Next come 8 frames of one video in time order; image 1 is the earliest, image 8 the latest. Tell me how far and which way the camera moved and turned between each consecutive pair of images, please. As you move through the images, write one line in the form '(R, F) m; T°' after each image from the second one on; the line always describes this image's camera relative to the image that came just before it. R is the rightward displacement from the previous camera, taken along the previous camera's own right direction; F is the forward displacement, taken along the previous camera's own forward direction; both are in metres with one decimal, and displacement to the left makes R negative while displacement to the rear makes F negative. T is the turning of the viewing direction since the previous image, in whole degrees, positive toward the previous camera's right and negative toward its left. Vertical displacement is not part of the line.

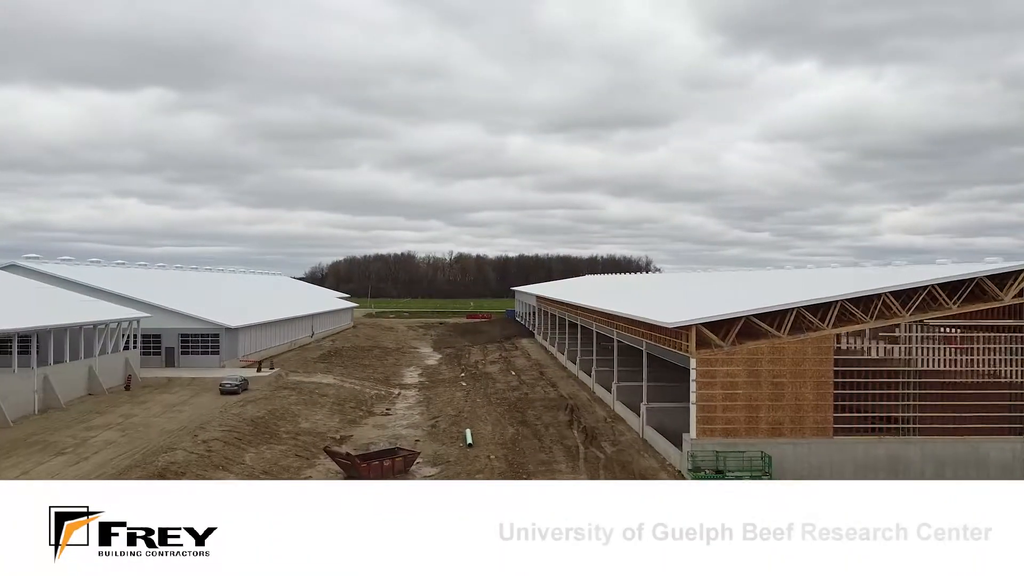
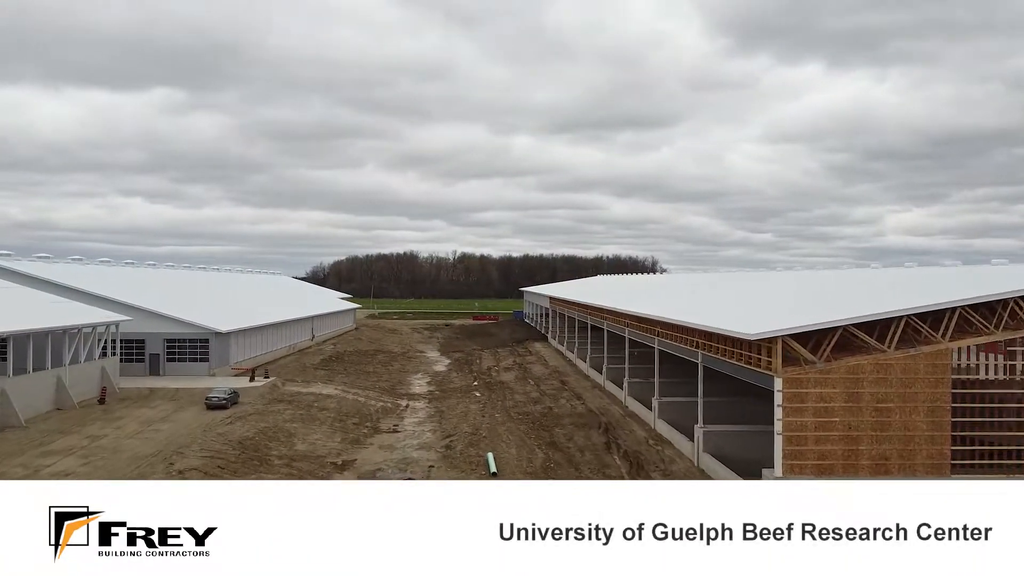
(-0.8, +3.5) m; 0°
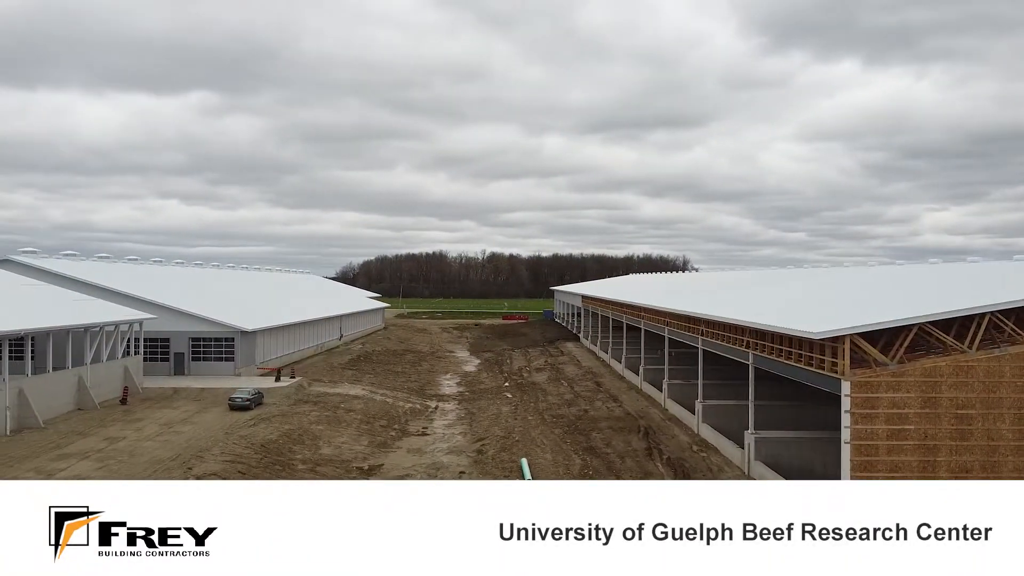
(-0.2, +1.2) m; -2°
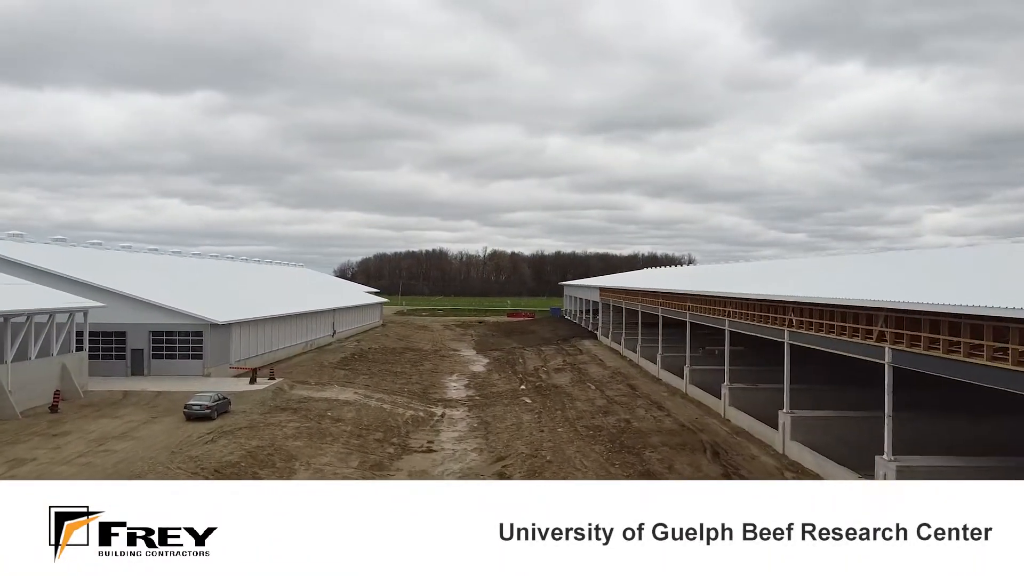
(-0.7, +5.2) m; 0°
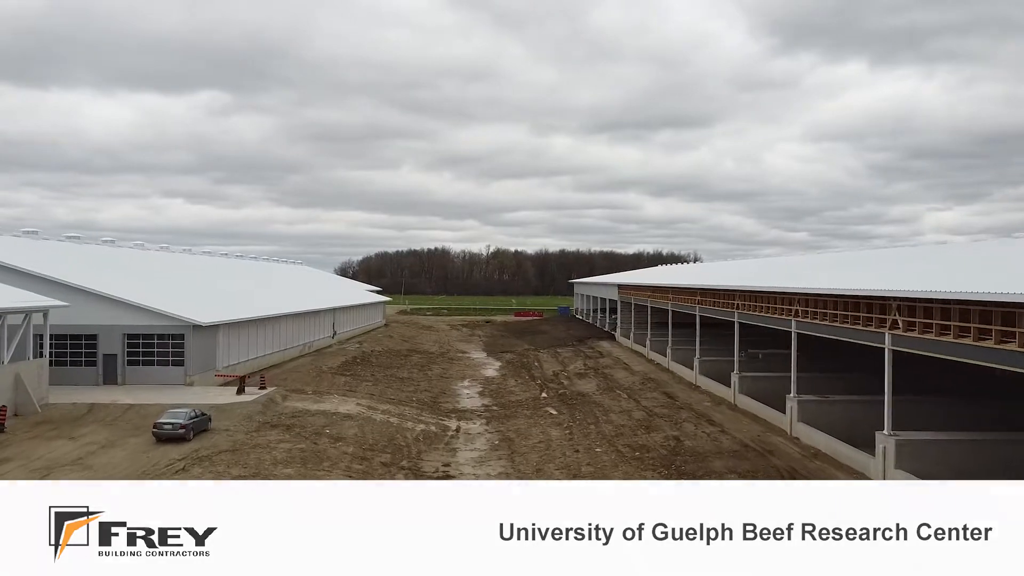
(-0.7, +3.3) m; 0°
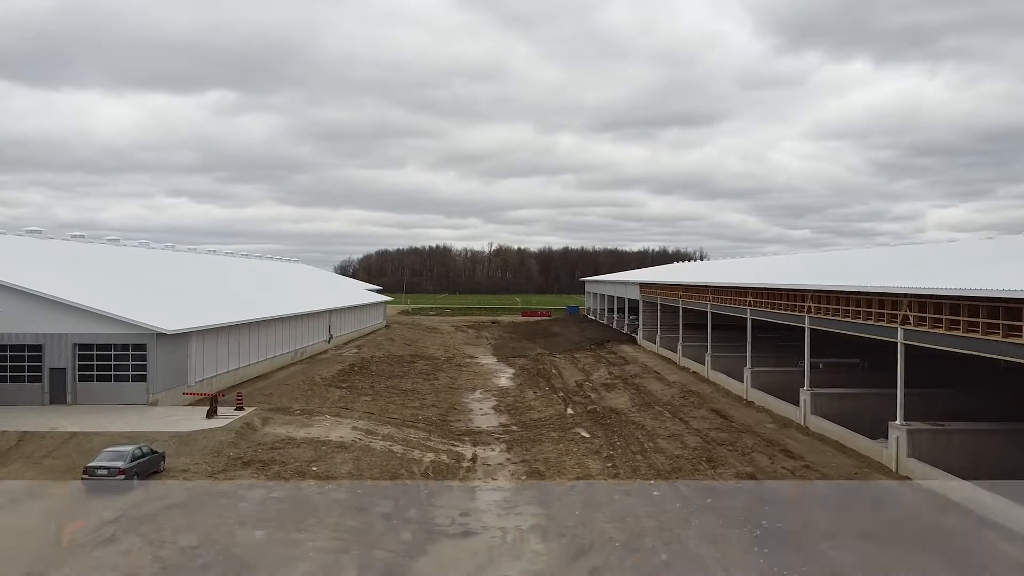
(-0.6, +4.0) m; 0°
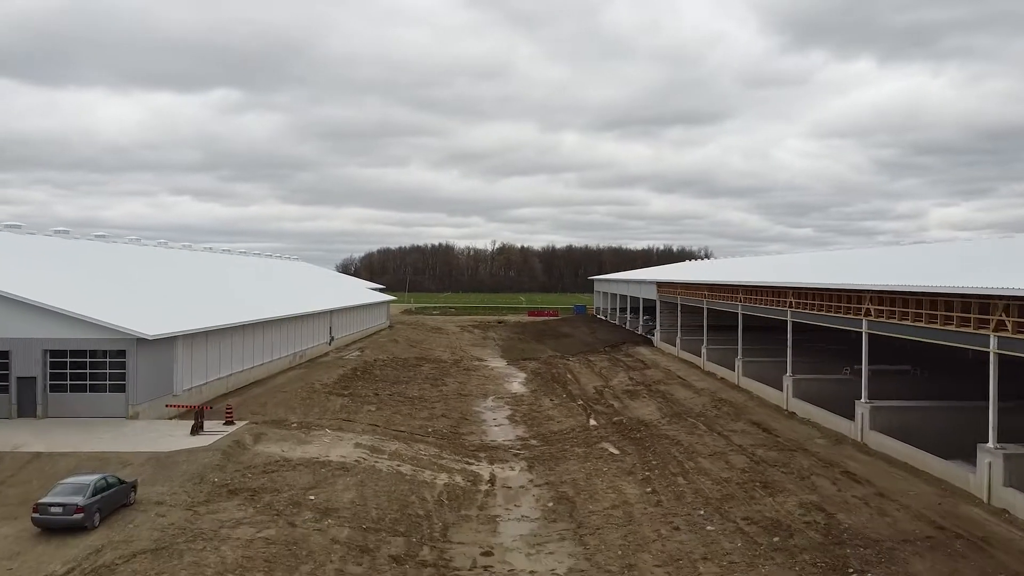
(-0.5, +2.2) m; 0°
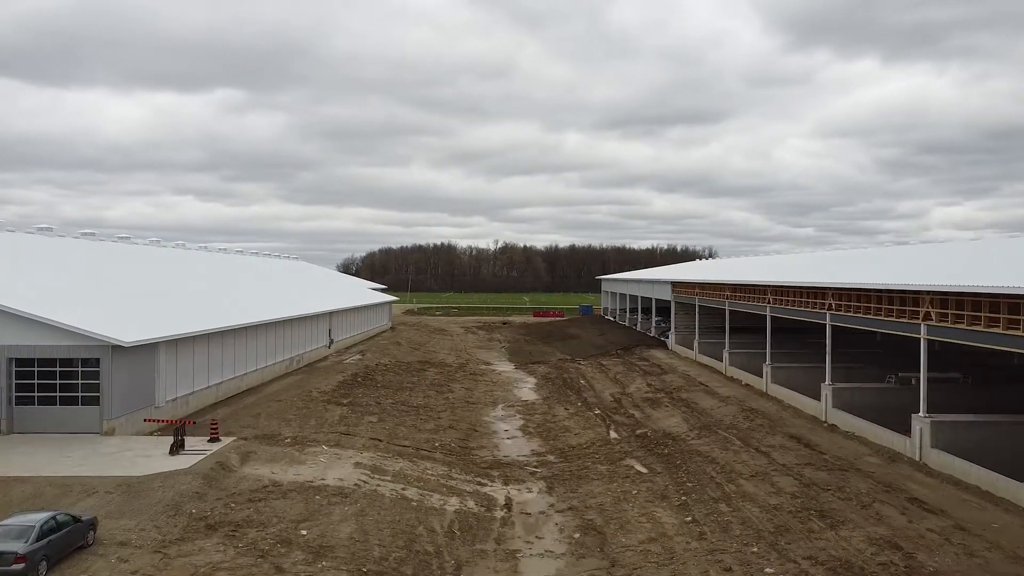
(-0.3, +1.9) m; 0°
